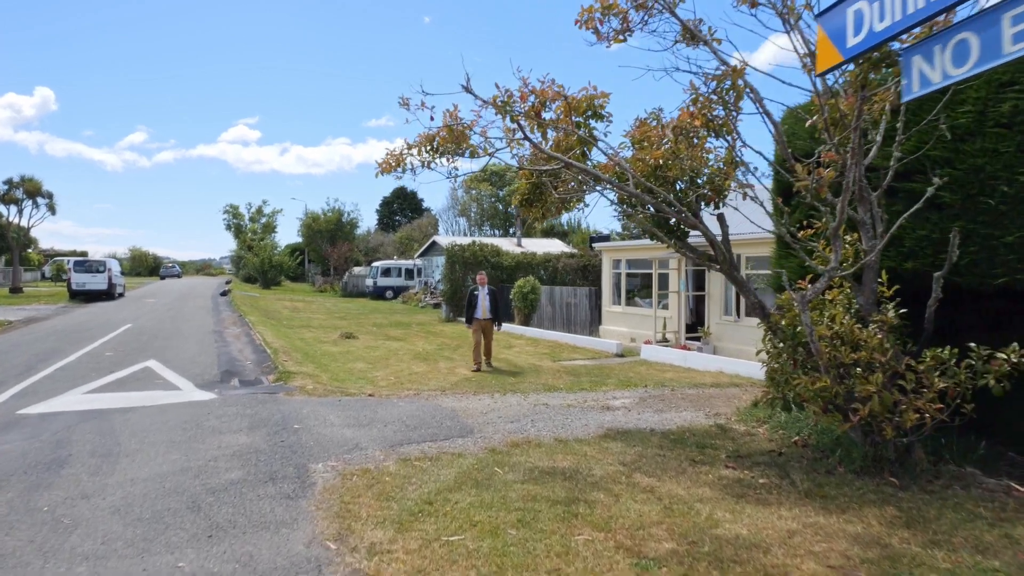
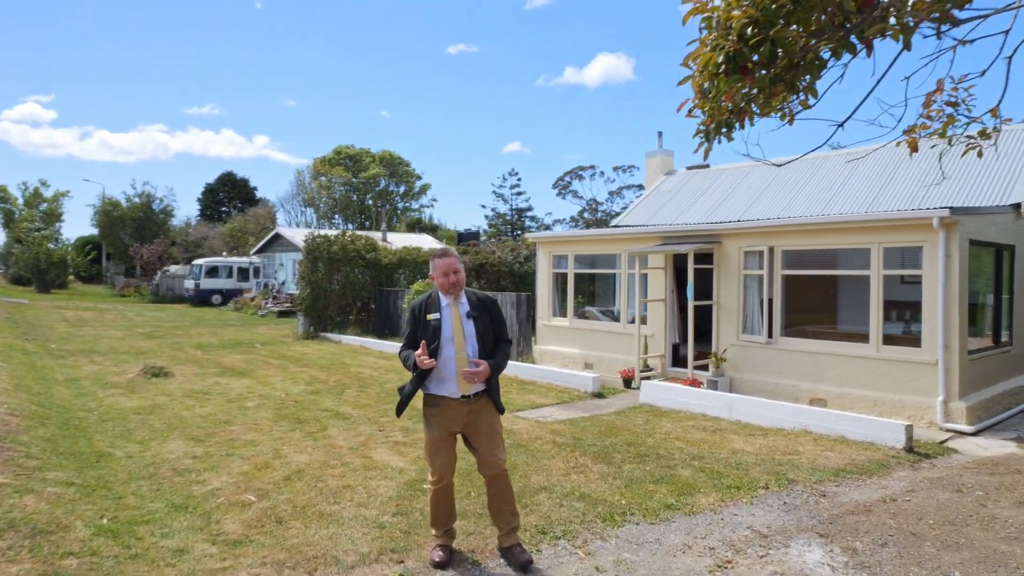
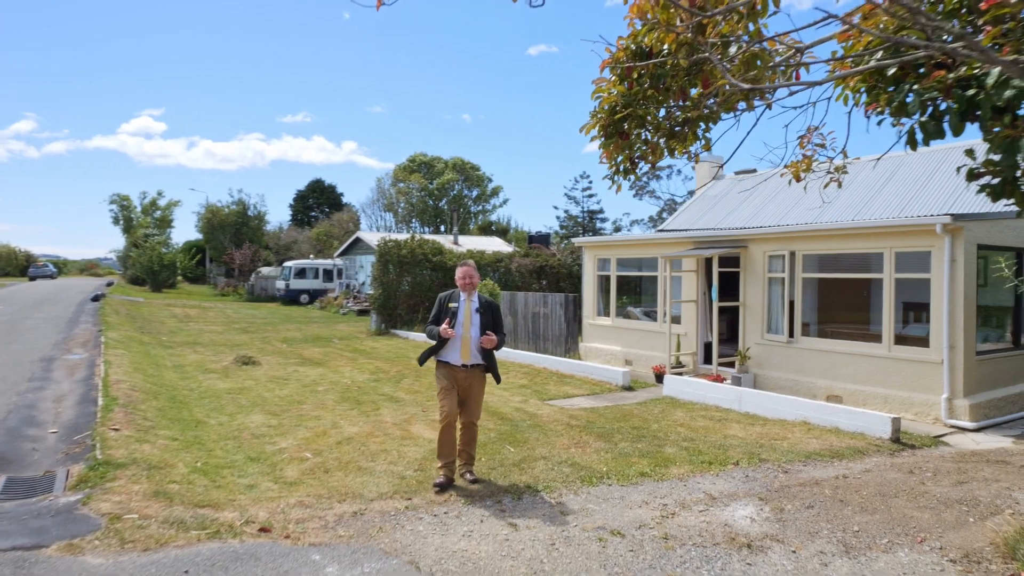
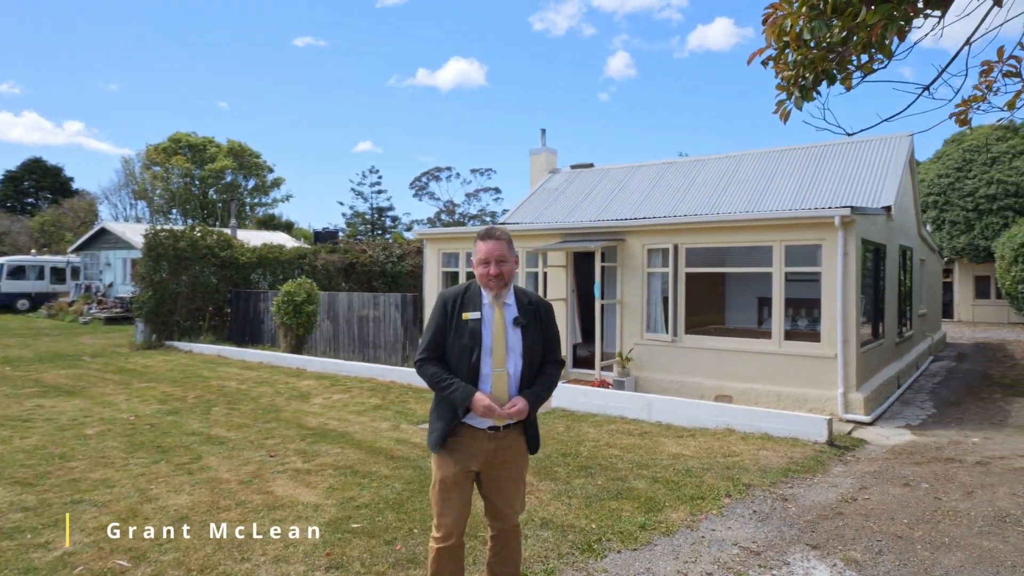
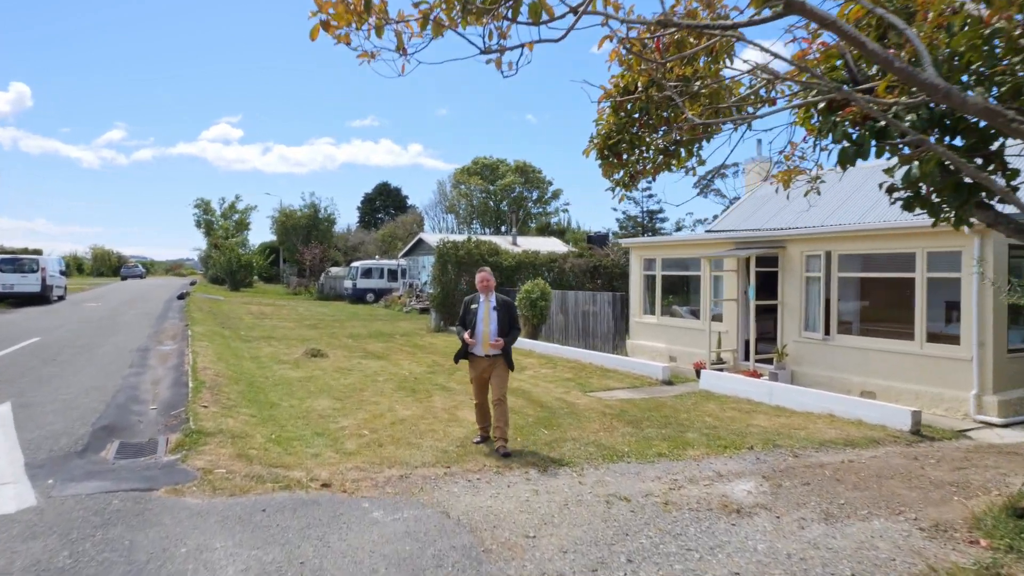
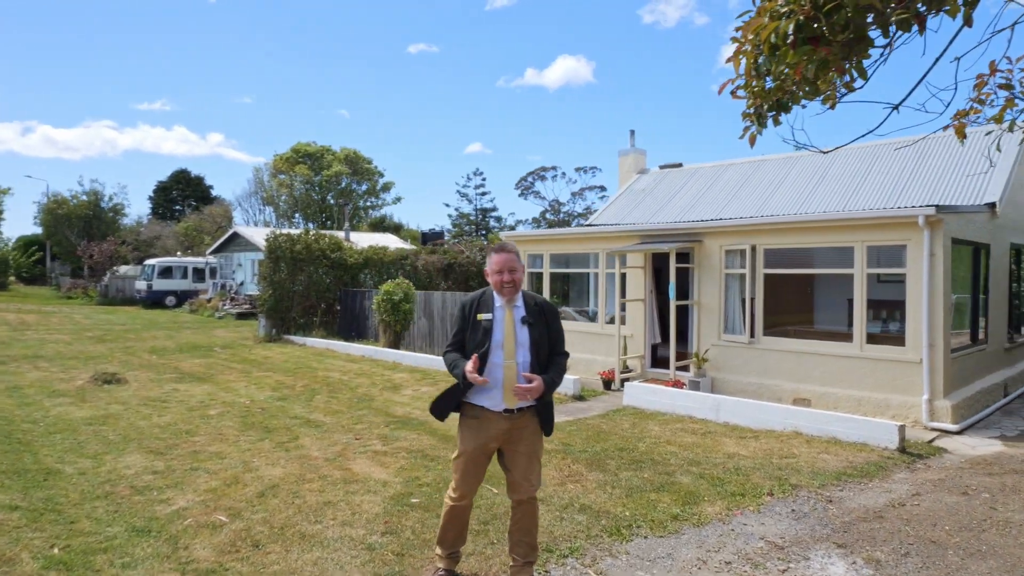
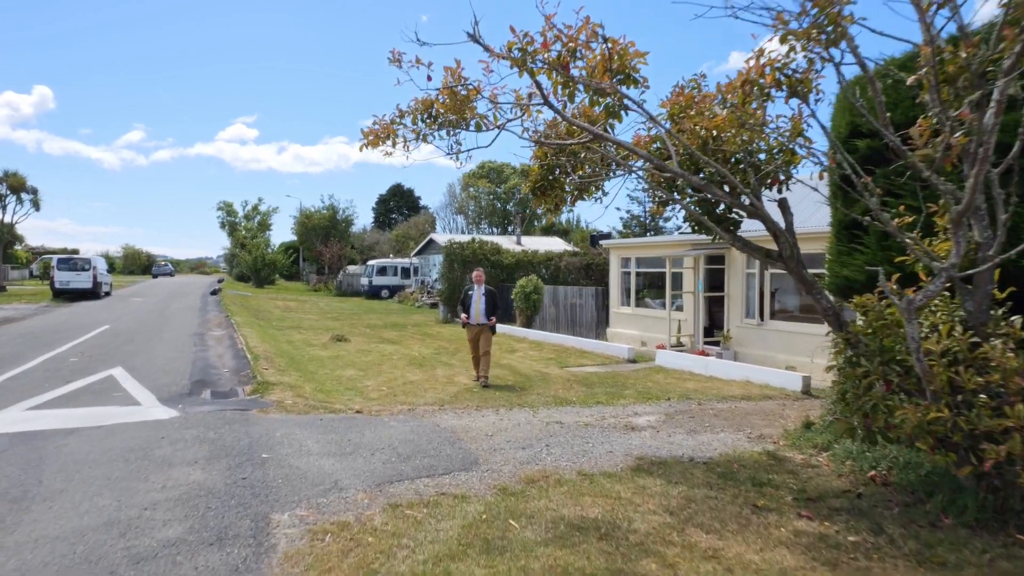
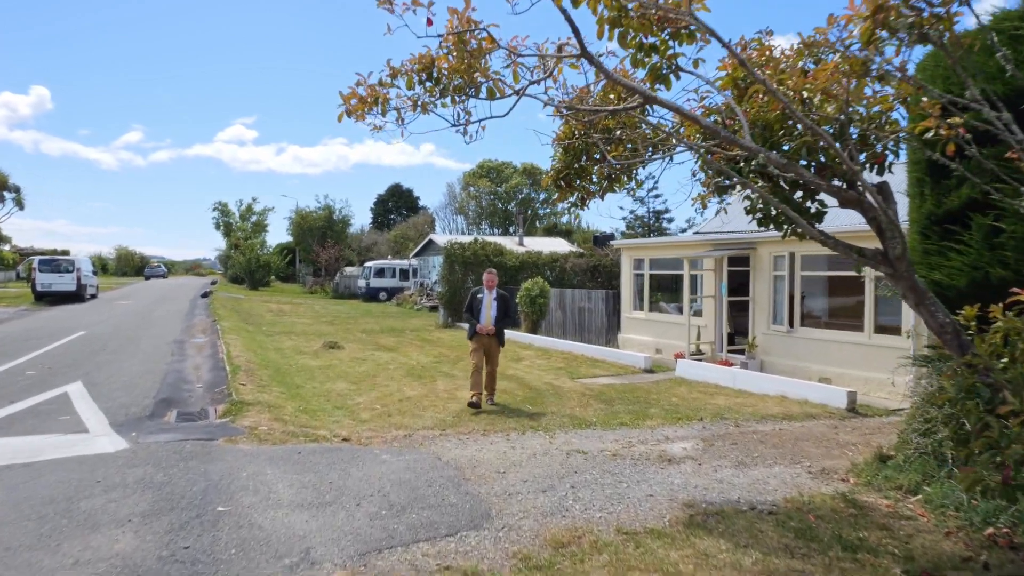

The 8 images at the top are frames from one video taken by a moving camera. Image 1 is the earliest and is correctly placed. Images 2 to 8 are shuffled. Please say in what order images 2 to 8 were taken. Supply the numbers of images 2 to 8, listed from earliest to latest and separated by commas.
7, 8, 5, 3, 2, 6, 4
